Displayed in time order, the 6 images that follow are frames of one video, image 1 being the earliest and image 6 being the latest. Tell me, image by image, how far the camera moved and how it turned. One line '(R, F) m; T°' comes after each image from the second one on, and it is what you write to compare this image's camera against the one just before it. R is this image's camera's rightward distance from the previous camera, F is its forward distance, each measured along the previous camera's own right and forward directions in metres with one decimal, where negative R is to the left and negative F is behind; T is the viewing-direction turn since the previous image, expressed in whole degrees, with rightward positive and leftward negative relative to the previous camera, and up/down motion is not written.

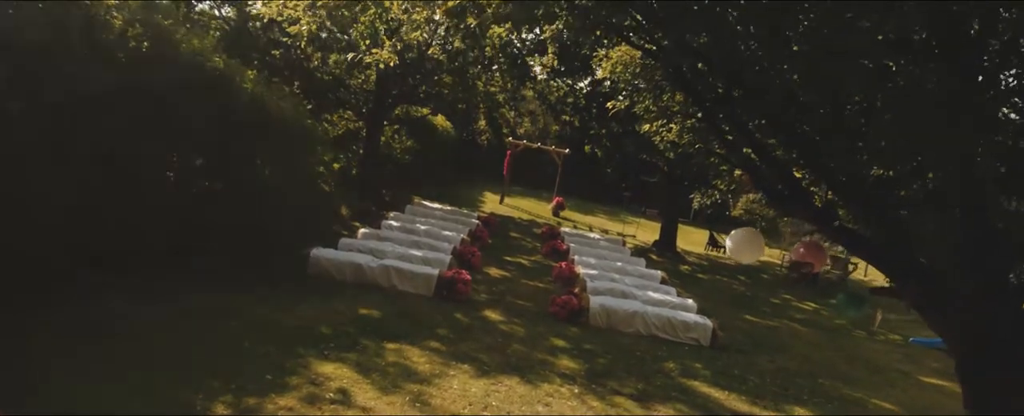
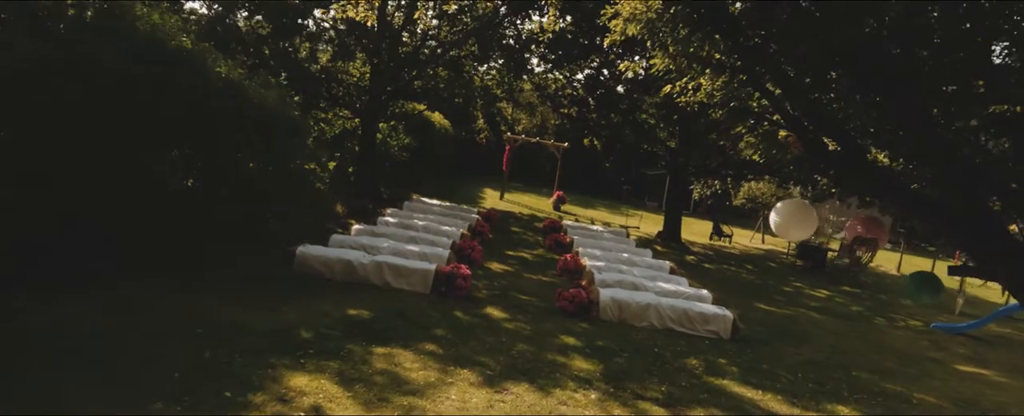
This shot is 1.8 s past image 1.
(0.0, +0.6) m; 0°
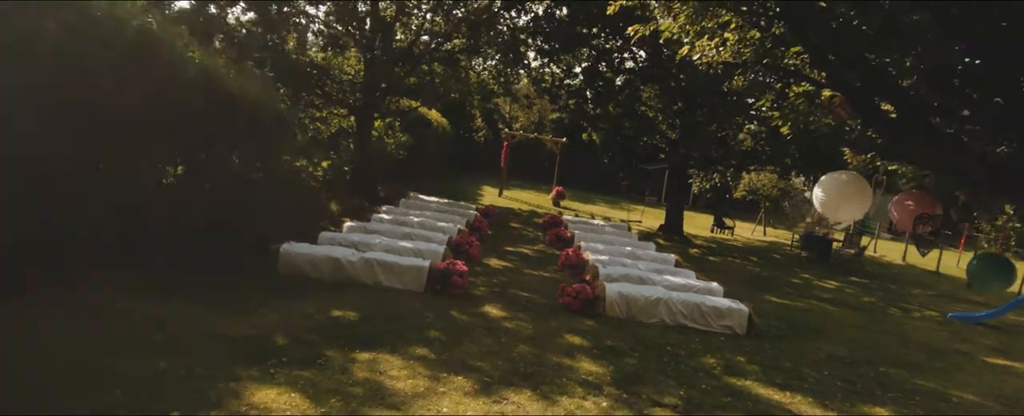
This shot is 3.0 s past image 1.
(0.0, +0.5) m; 0°
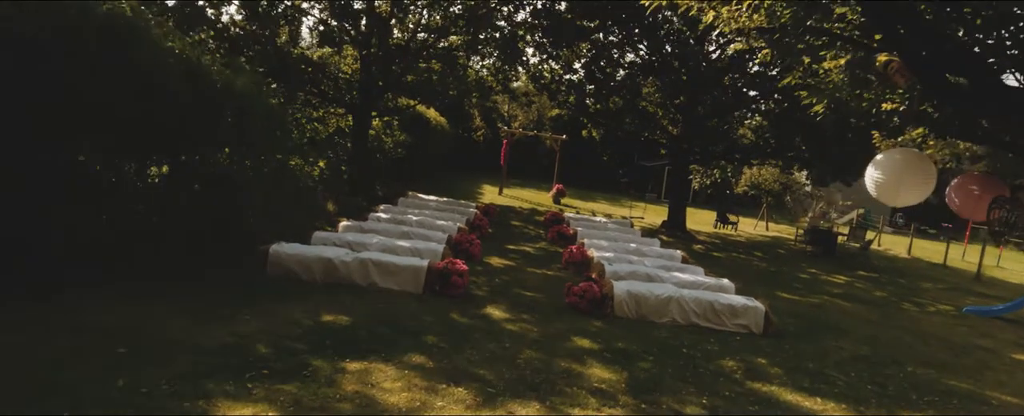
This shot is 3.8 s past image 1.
(0.0, +0.4) m; 0°
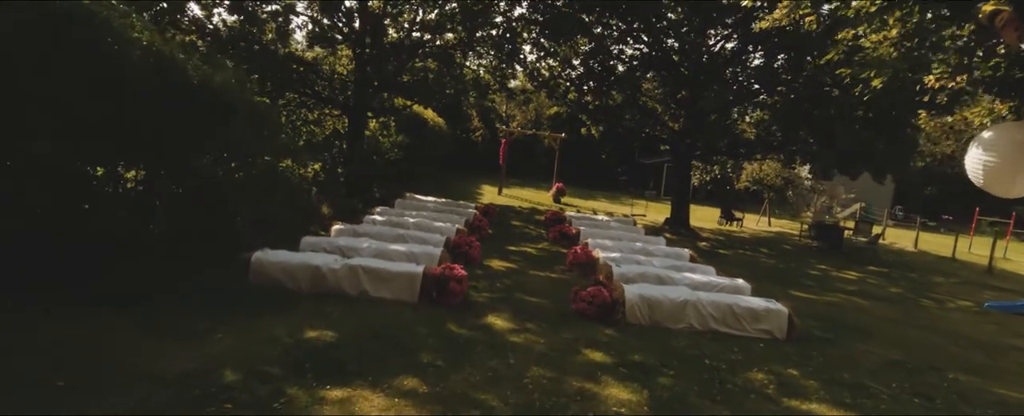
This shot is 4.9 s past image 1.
(0.0, +0.5) m; 0°
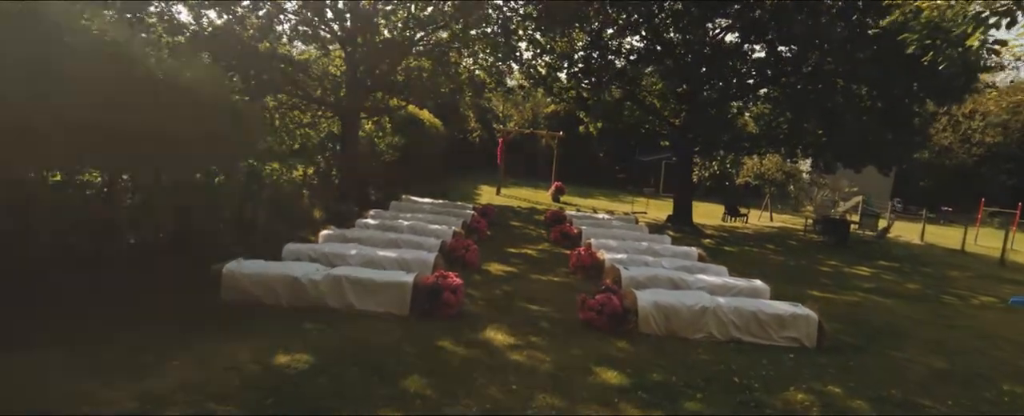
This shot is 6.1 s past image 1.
(0.0, +0.6) m; 0°
